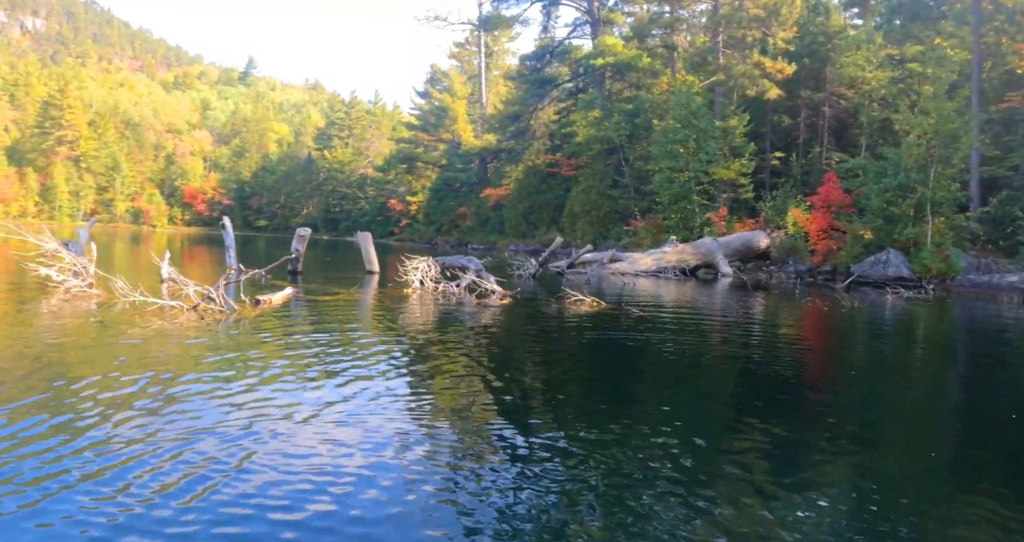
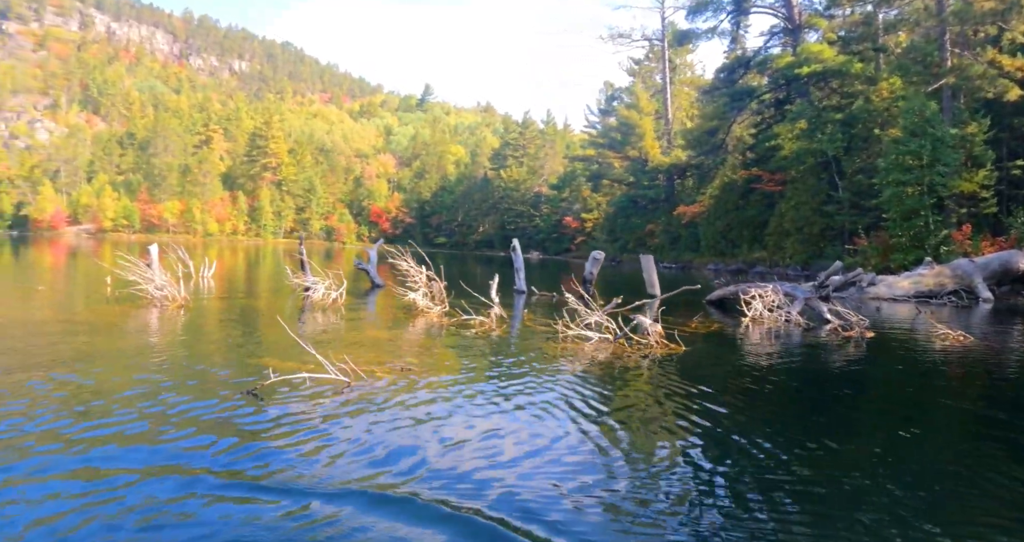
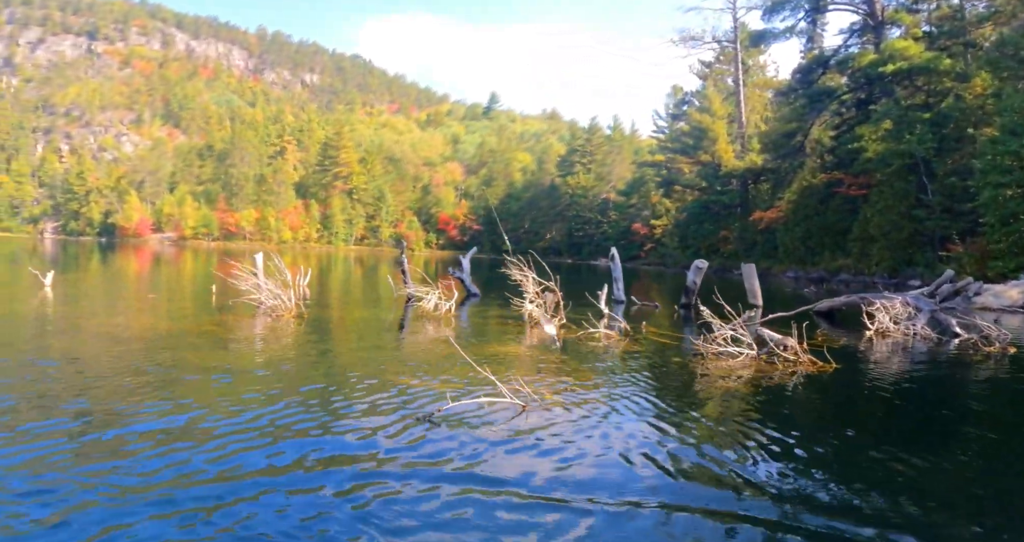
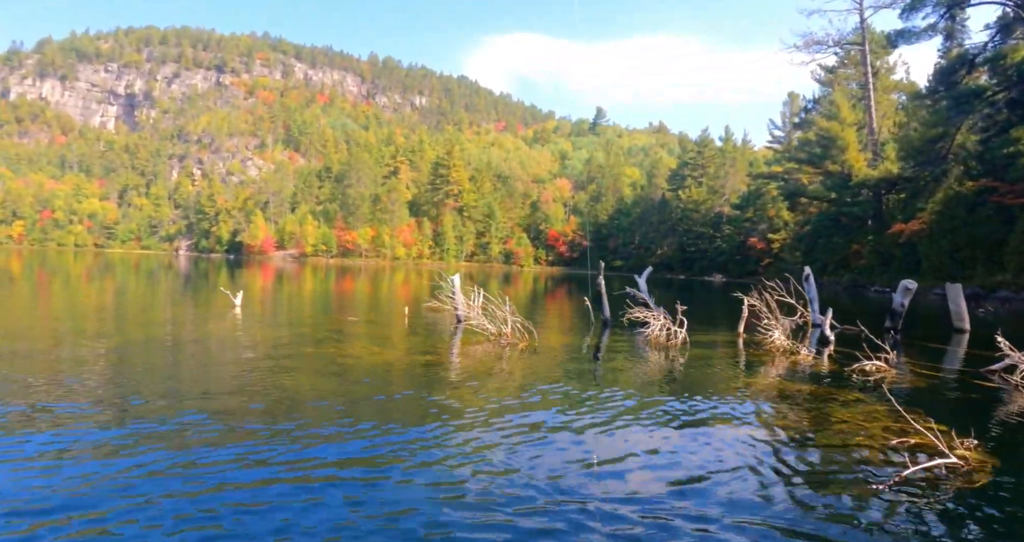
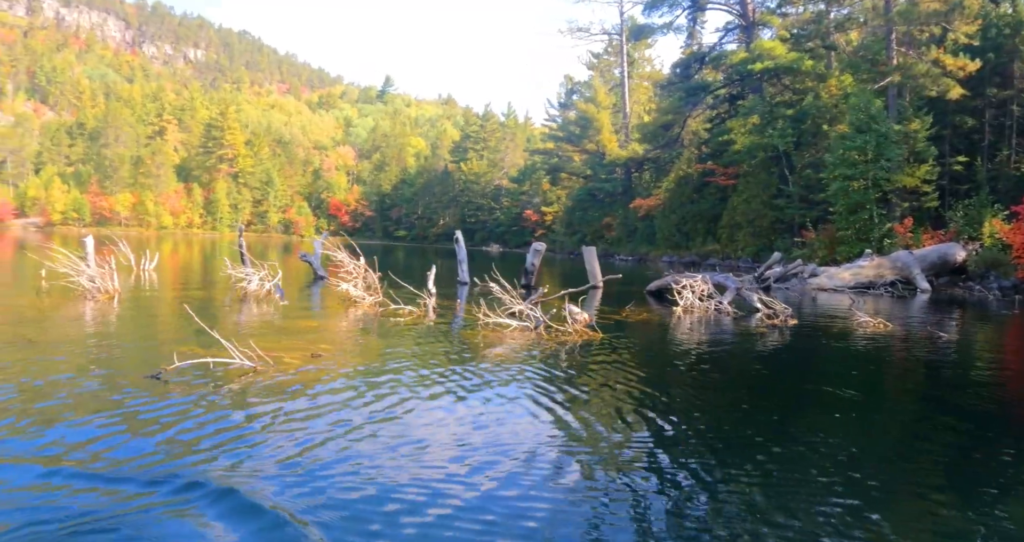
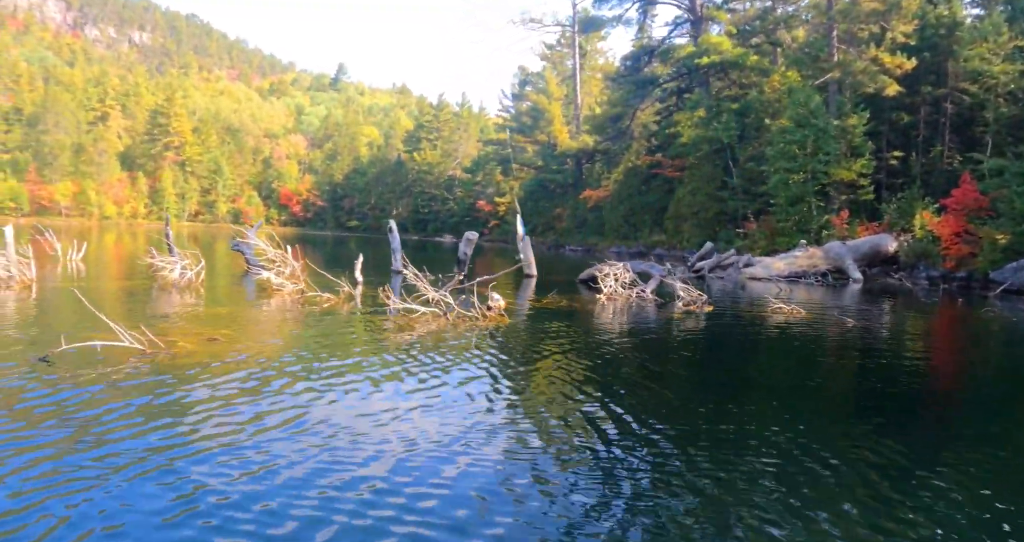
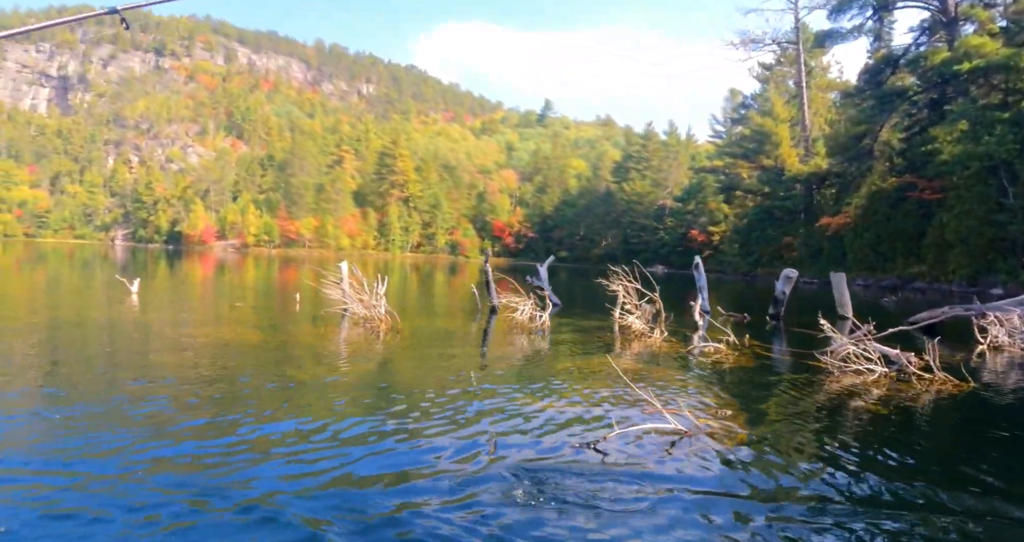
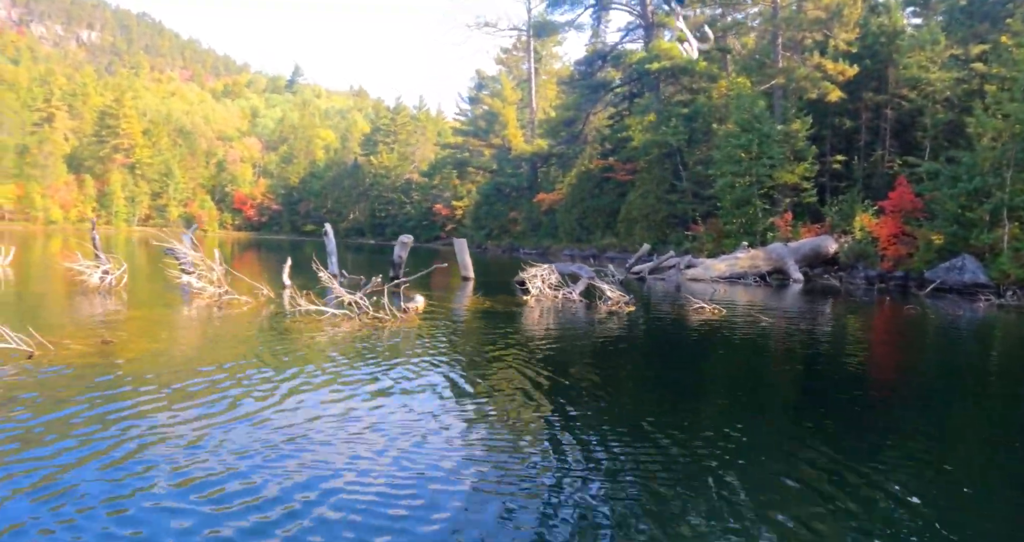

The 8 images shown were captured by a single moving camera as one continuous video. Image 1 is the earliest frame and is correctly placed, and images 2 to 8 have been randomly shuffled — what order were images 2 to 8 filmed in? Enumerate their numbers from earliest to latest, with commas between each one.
8, 6, 5, 2, 3, 7, 4
